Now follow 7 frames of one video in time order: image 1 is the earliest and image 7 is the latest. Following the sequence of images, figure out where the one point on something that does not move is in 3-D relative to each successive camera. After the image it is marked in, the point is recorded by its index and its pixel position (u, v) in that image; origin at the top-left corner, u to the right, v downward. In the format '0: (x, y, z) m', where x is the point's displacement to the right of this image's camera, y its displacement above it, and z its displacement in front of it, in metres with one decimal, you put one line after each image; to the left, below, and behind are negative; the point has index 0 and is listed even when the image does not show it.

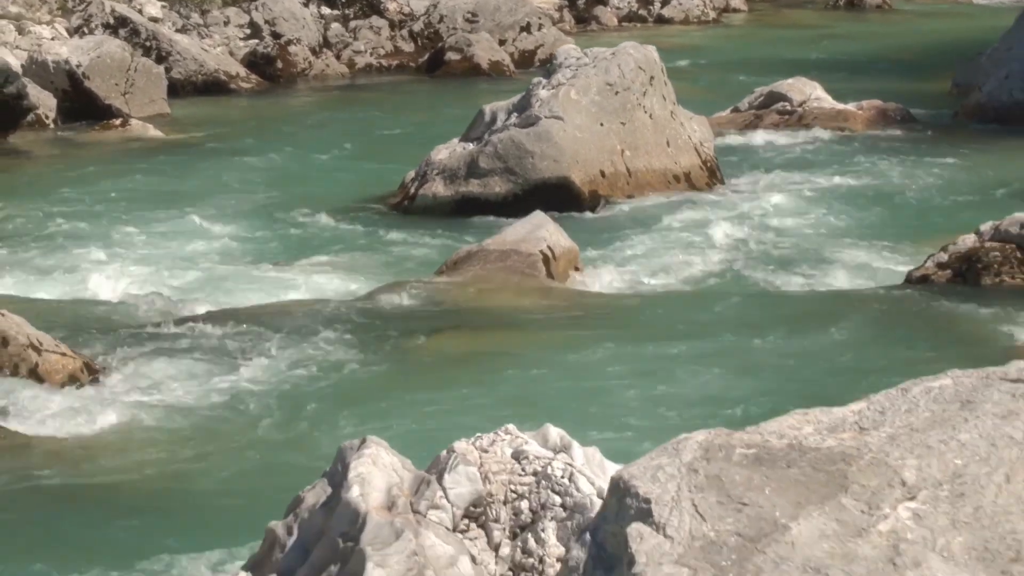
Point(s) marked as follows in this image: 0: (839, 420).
0: (+0.8, -0.3, +4.0) m
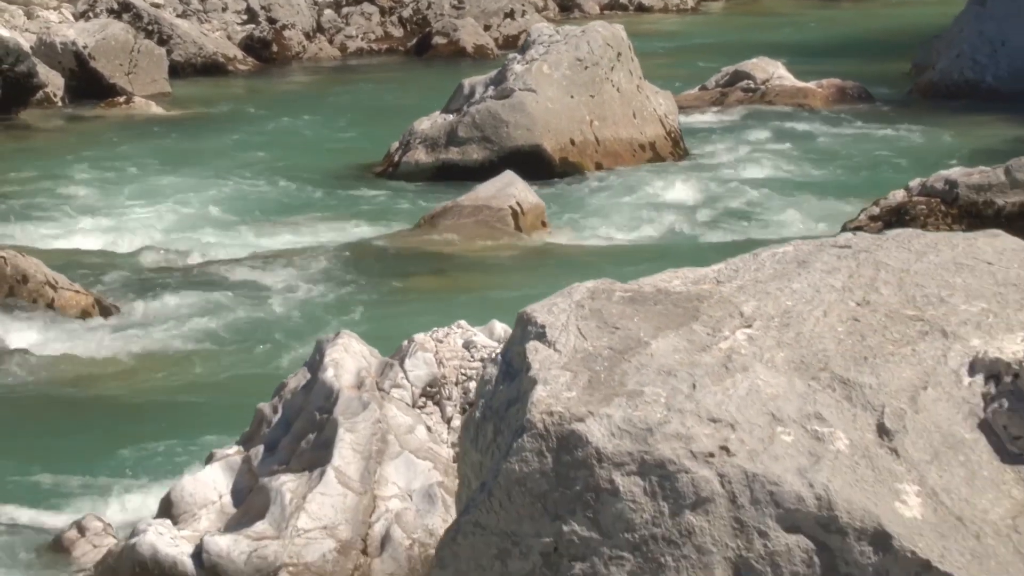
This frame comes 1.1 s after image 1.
0: (+0.6, 0.0, +5.1) m
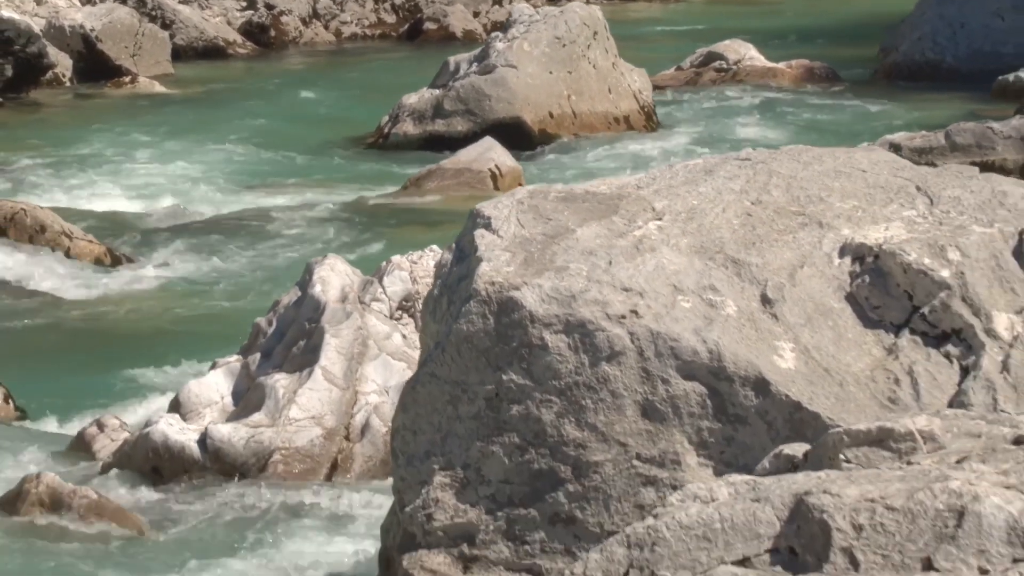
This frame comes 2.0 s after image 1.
0: (+0.4, +0.4, +6.1) m
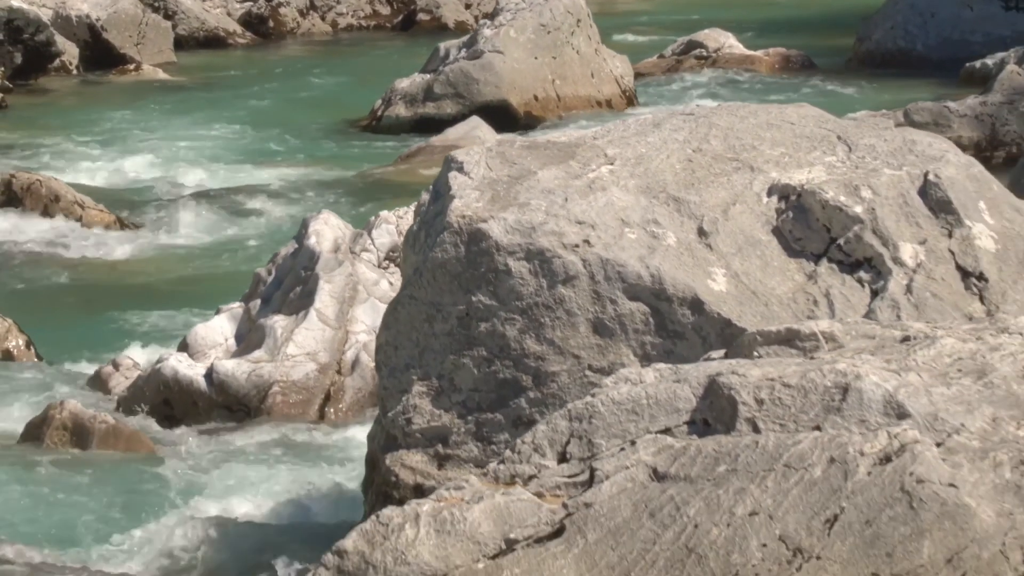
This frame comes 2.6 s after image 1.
0: (+0.3, +0.6, +7.0) m
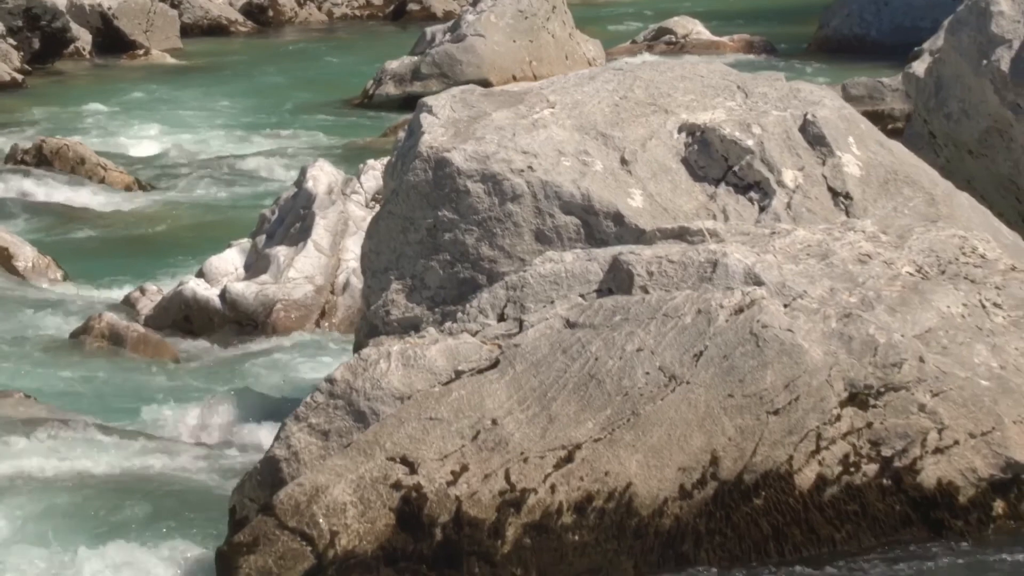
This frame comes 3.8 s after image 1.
0: (+0.1, +1.0, +8.5) m
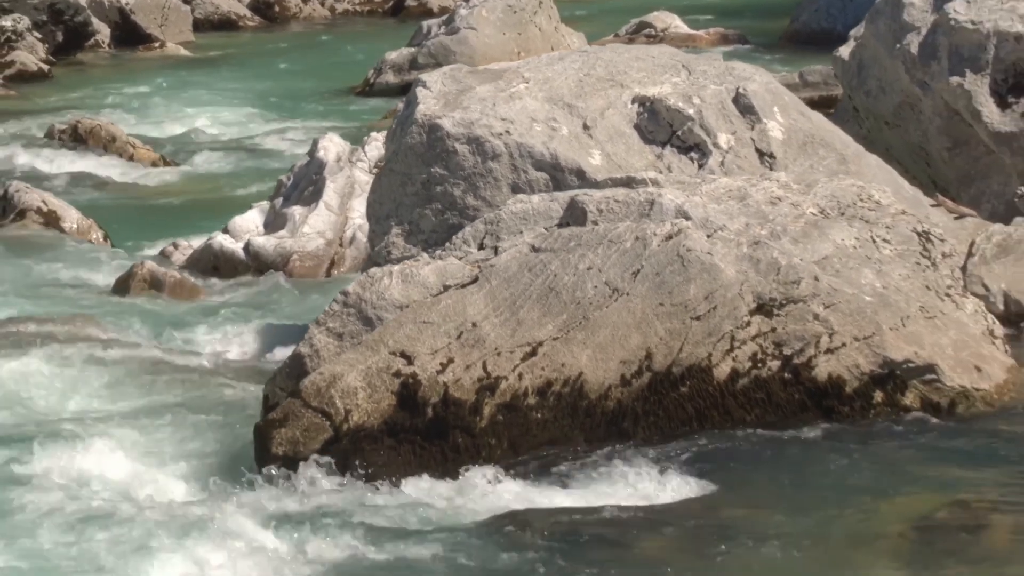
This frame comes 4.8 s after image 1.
0: (0.0, +1.3, +10.1) m
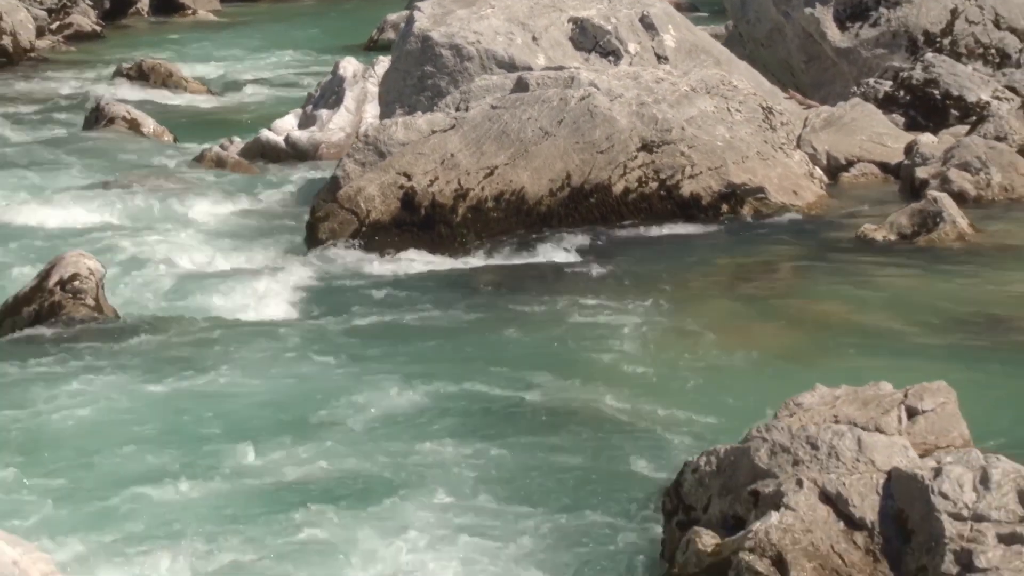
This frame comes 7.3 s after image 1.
0: (-0.2, +2.4, +13.9) m
